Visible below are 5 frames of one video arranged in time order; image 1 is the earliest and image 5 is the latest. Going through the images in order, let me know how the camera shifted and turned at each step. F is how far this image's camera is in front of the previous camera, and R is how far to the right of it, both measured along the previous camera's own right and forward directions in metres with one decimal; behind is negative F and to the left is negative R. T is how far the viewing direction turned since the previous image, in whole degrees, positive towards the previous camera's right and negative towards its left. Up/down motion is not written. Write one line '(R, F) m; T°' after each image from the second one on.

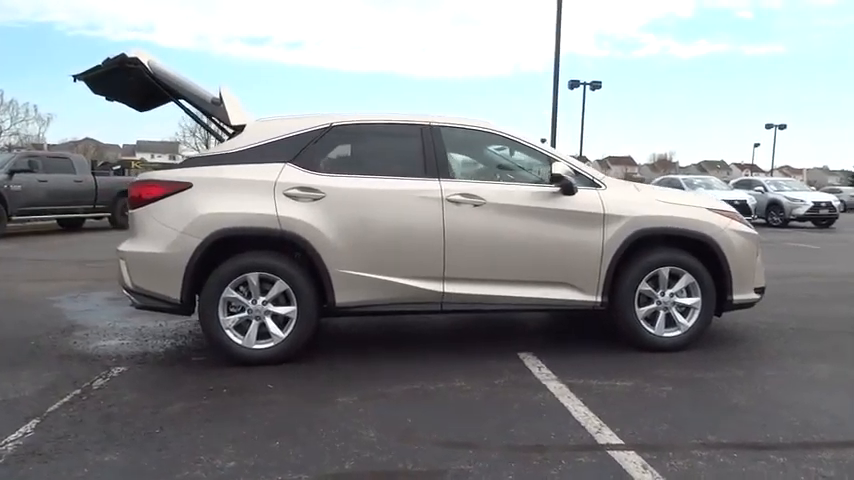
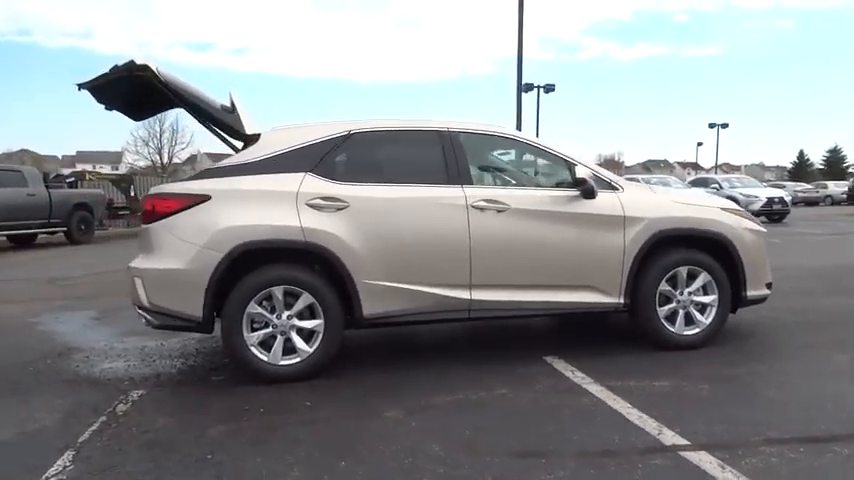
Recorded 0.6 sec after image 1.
(-0.5, +0.1) m; +4°
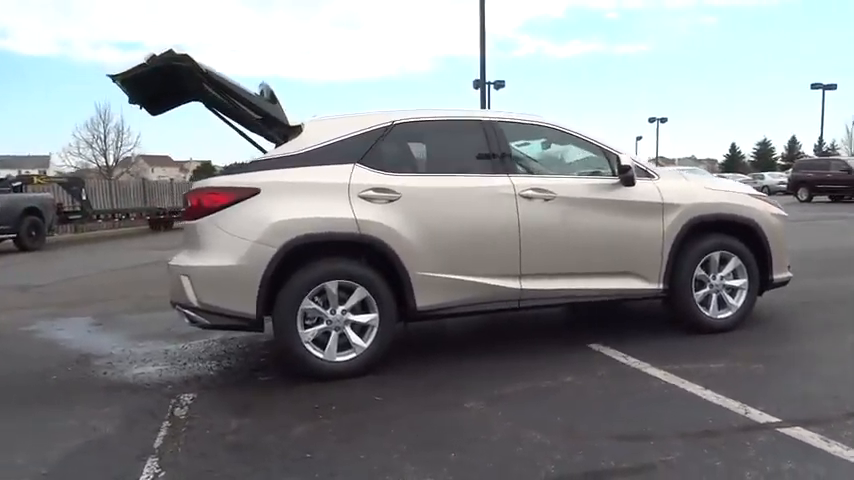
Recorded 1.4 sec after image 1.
(-0.7, +0.1) m; +5°
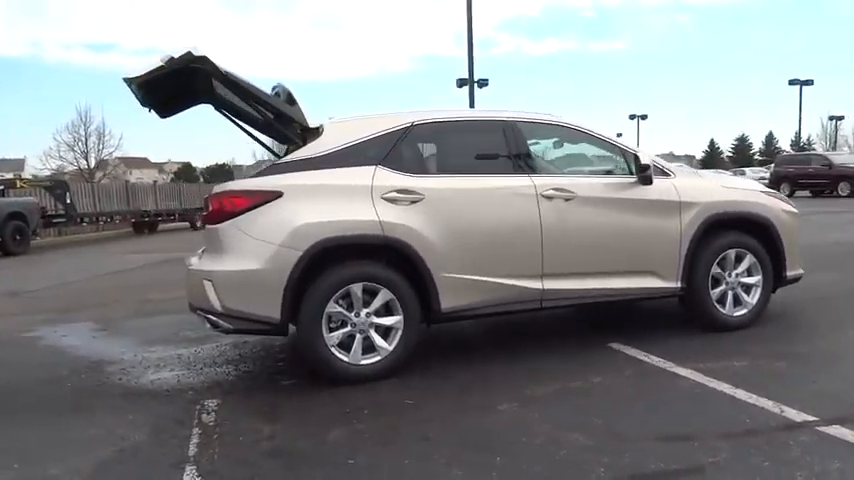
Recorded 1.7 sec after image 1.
(-0.3, 0.0) m; +2°
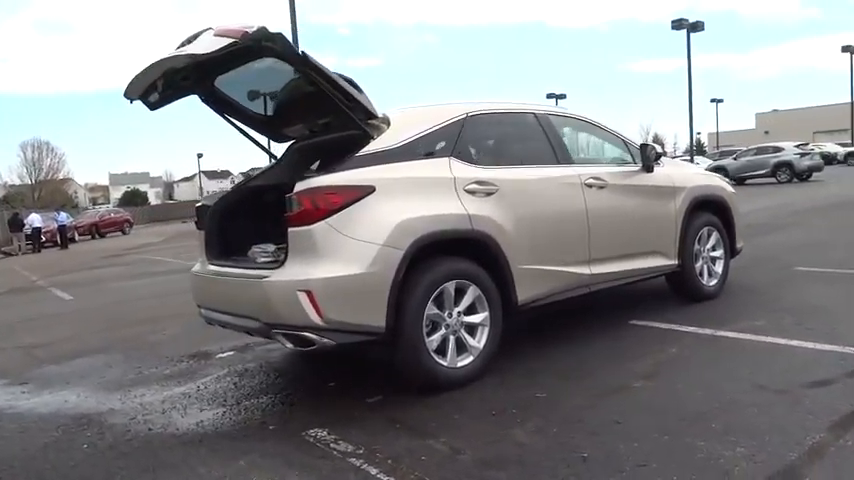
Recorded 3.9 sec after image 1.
(-1.8, +0.5) m; +20°
